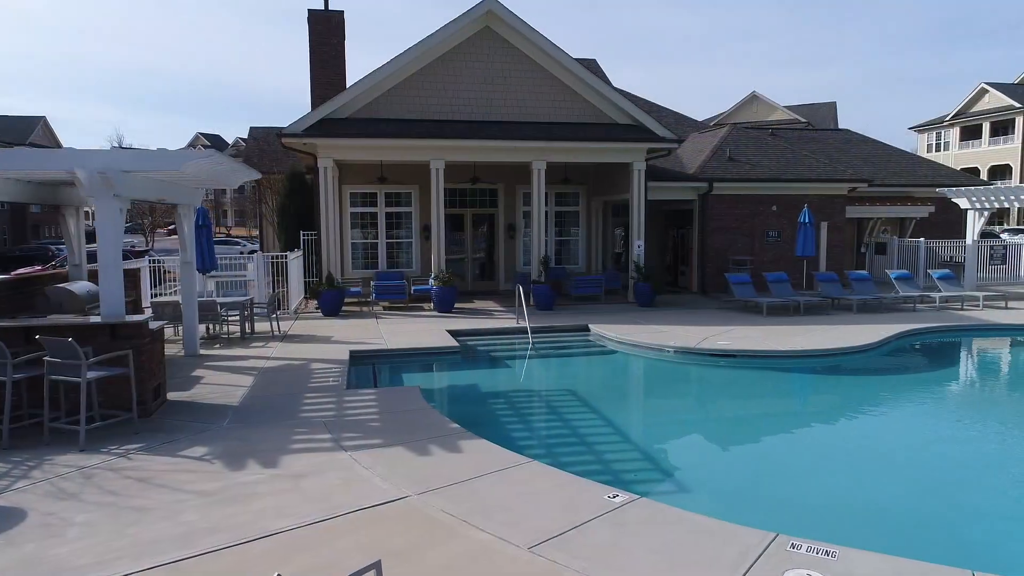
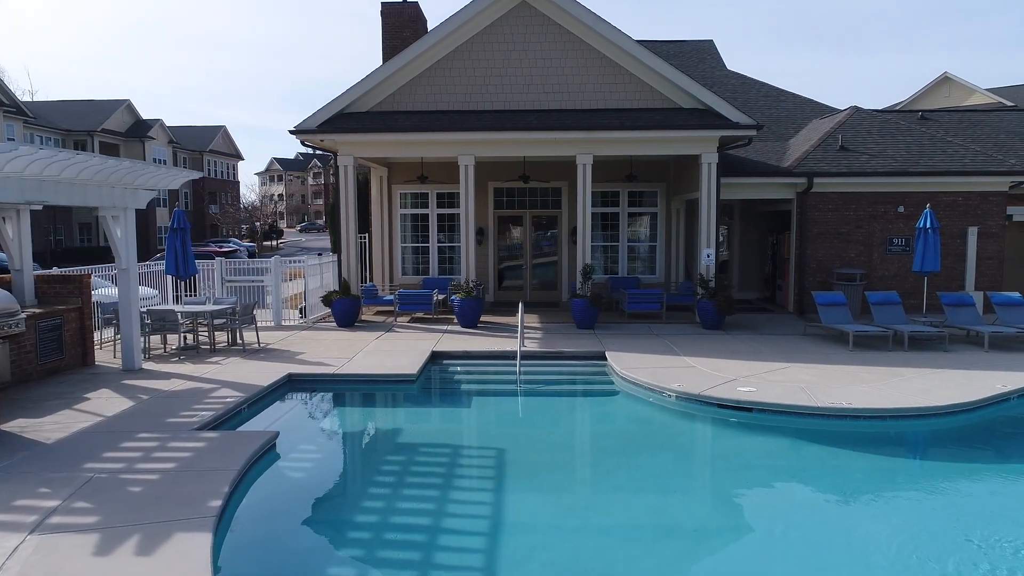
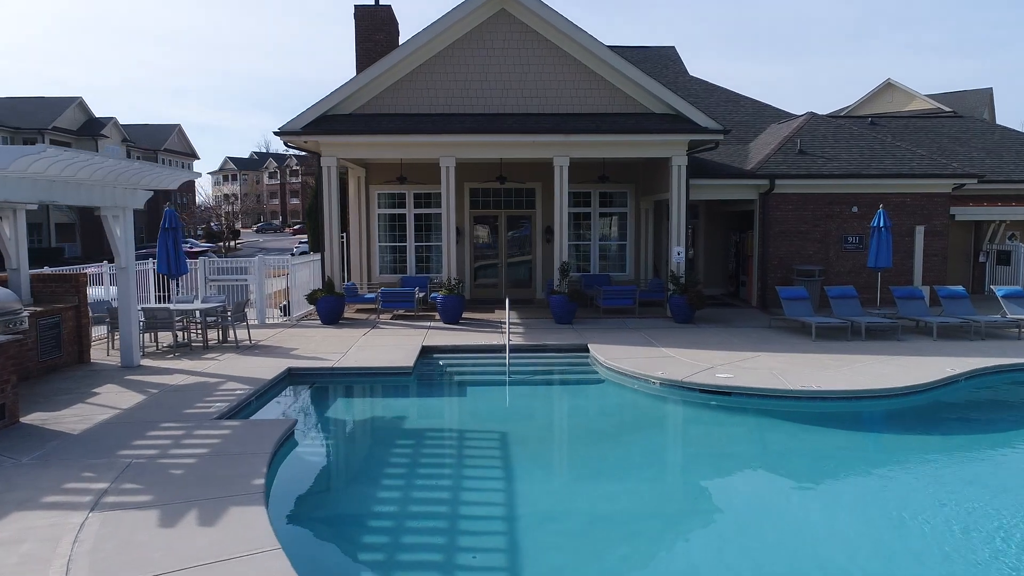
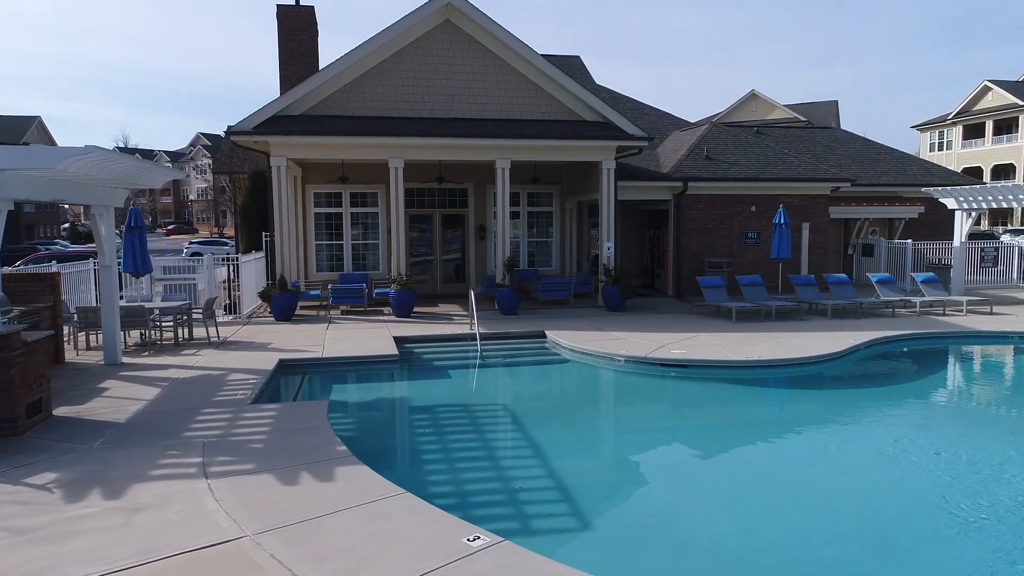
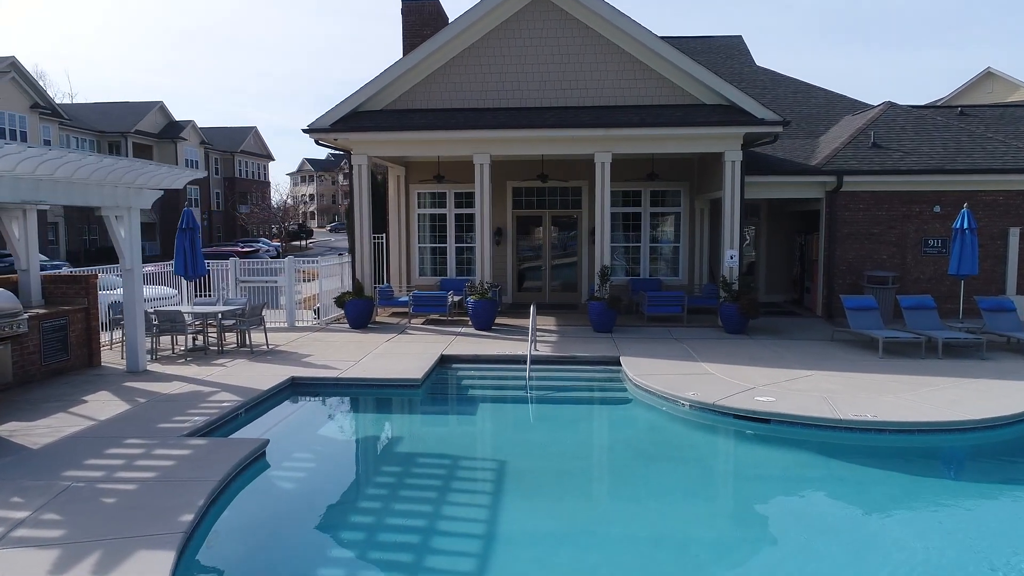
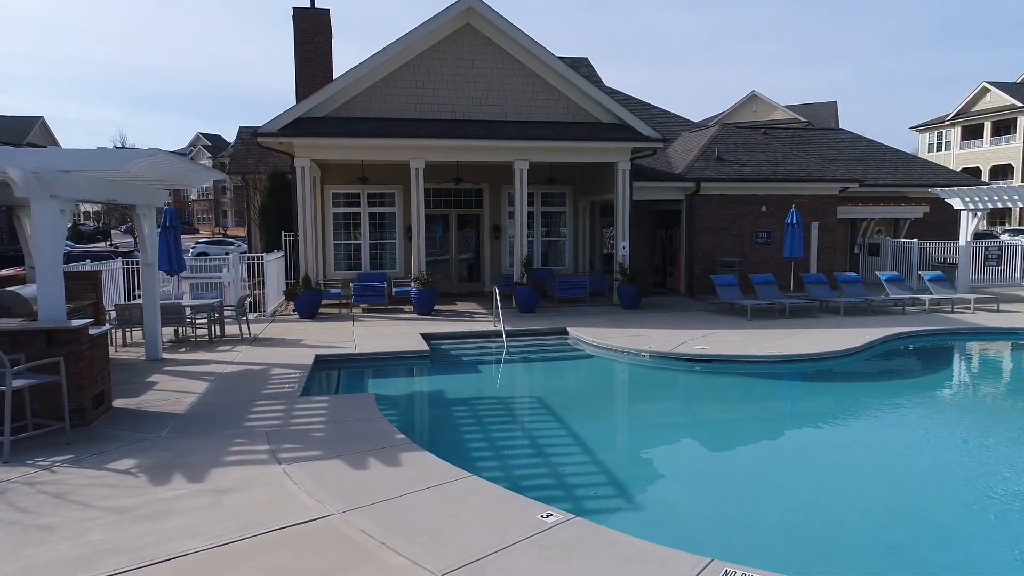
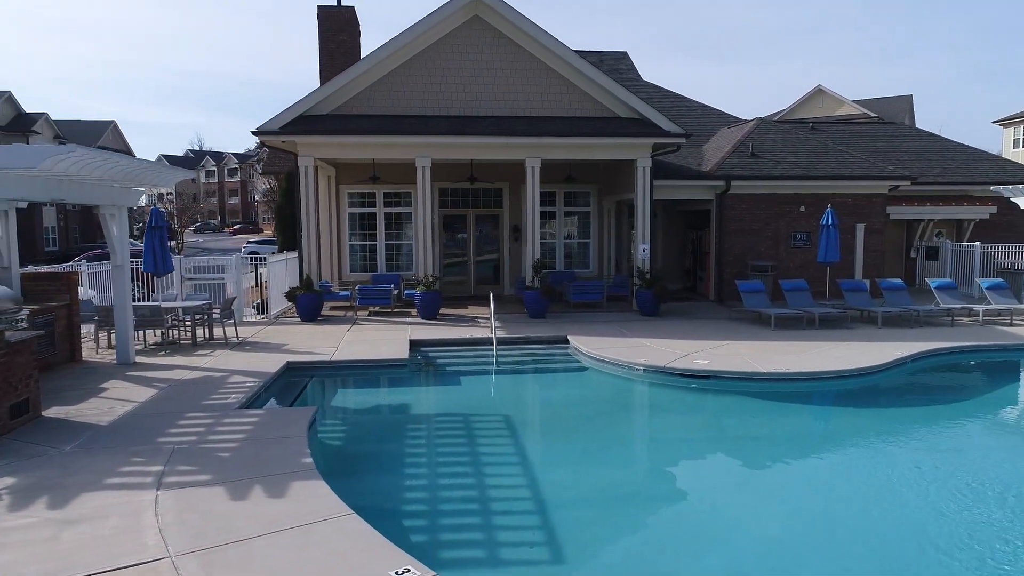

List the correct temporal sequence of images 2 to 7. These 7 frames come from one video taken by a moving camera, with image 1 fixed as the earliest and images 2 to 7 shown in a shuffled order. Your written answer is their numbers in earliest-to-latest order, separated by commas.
6, 4, 7, 3, 2, 5
